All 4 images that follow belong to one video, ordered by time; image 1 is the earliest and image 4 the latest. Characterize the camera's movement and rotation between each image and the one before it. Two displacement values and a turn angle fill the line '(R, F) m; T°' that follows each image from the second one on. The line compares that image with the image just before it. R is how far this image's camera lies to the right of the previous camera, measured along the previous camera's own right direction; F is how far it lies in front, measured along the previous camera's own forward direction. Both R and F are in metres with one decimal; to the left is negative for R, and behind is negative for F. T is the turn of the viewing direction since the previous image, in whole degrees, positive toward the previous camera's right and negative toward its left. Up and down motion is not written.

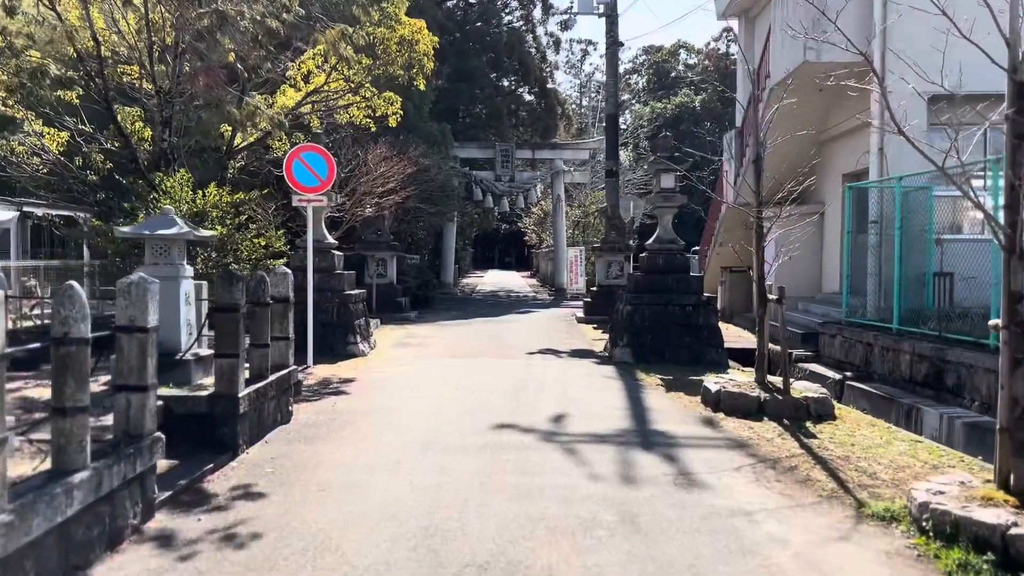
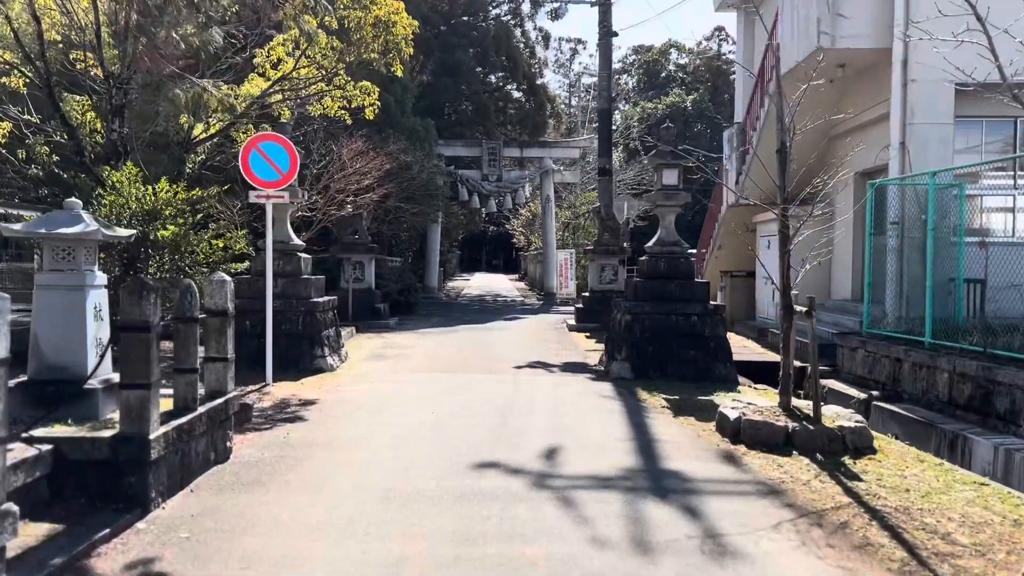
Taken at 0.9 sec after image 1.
(0.0, +1.2) m; +1°
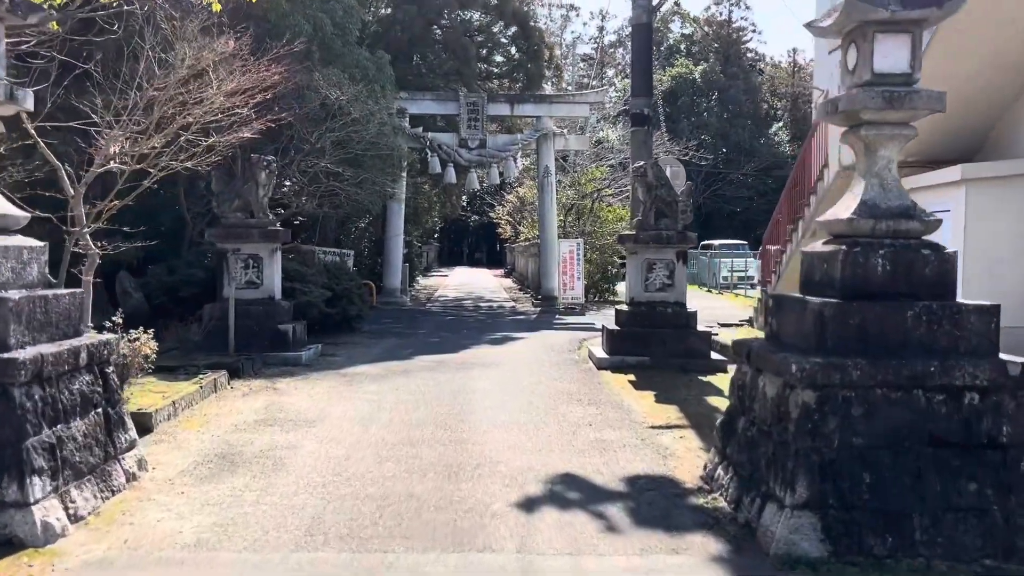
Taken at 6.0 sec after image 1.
(-0.1, +6.3) m; +1°
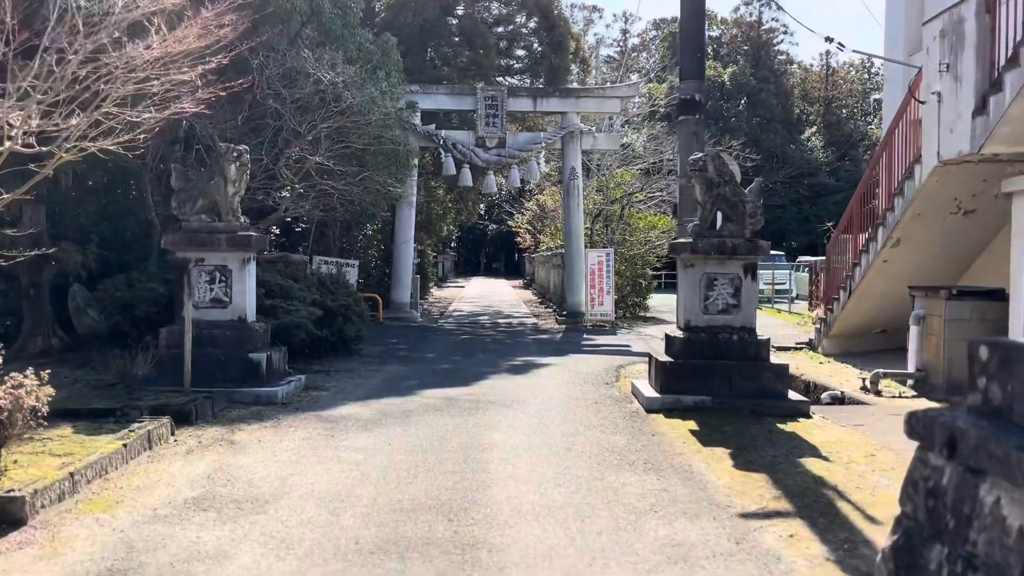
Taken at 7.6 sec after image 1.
(-0.1, +2.0) m; -1°
